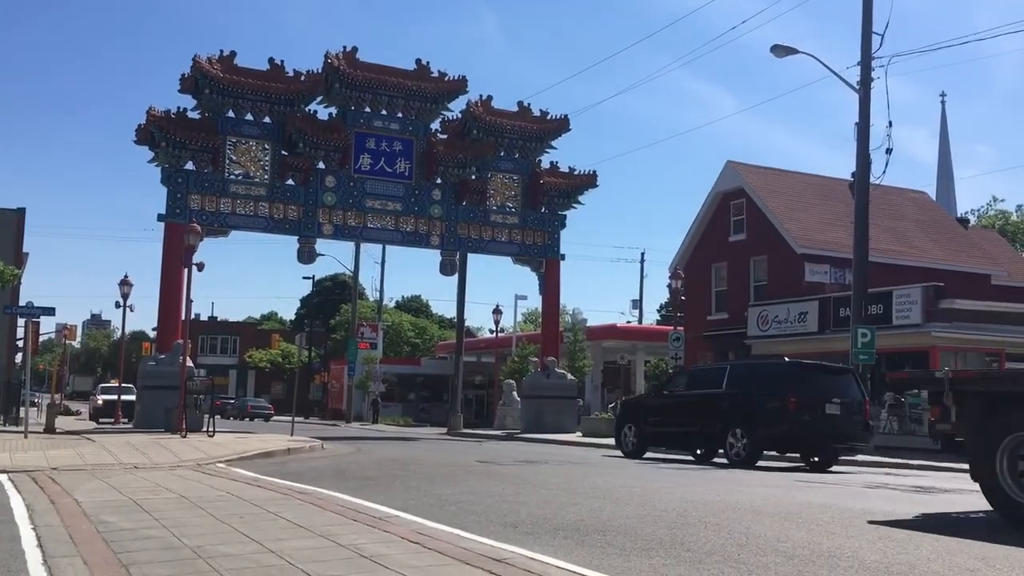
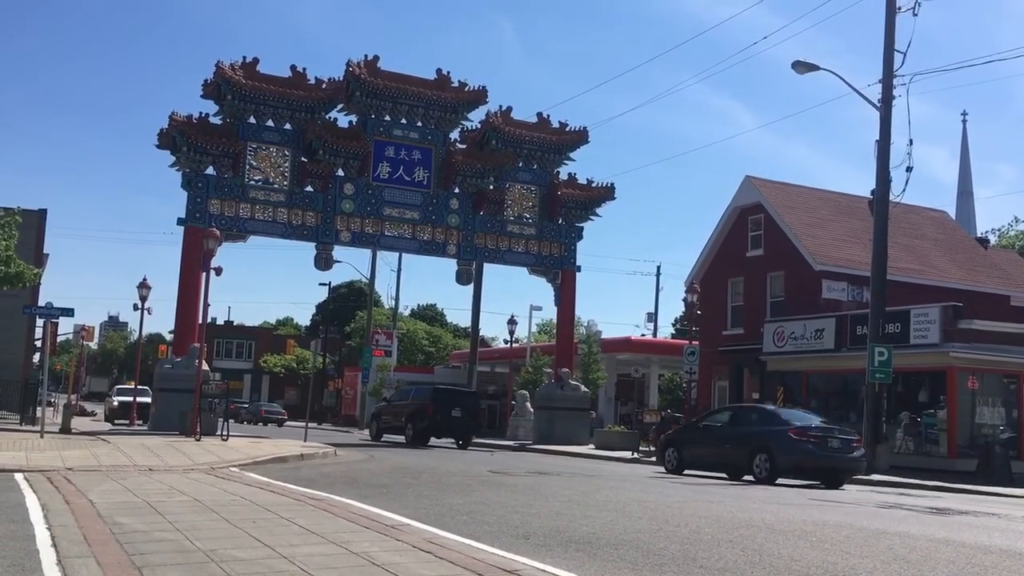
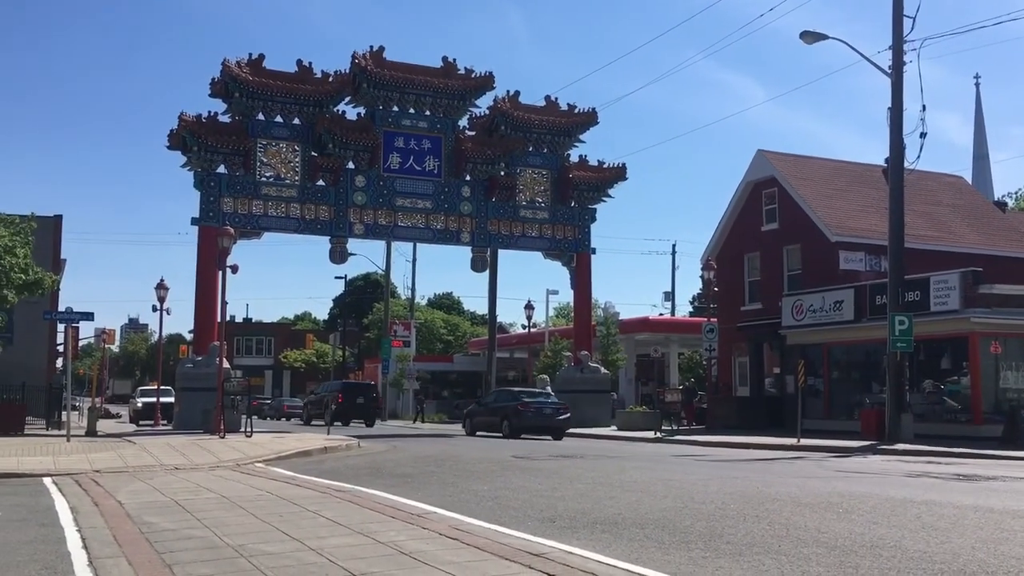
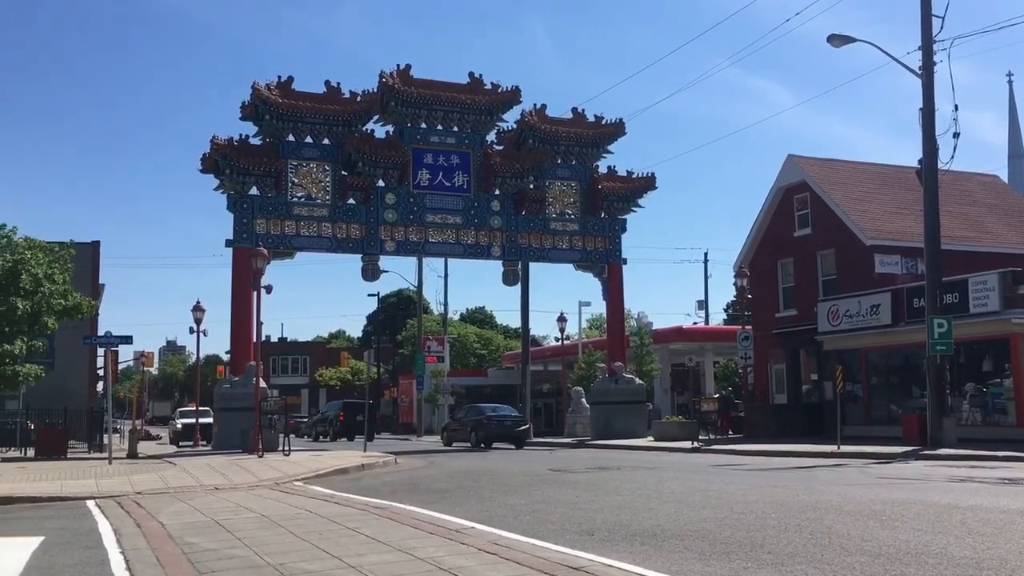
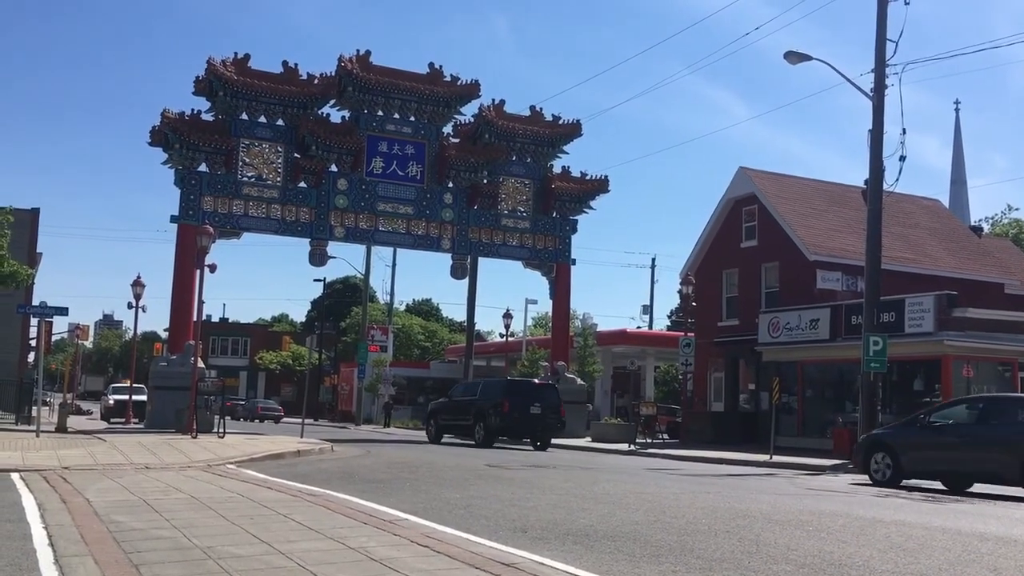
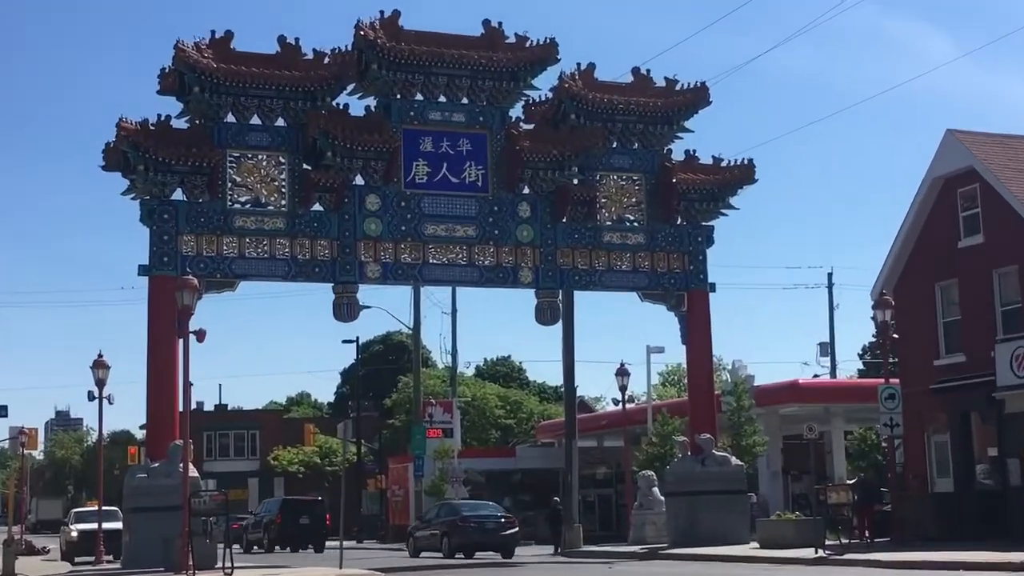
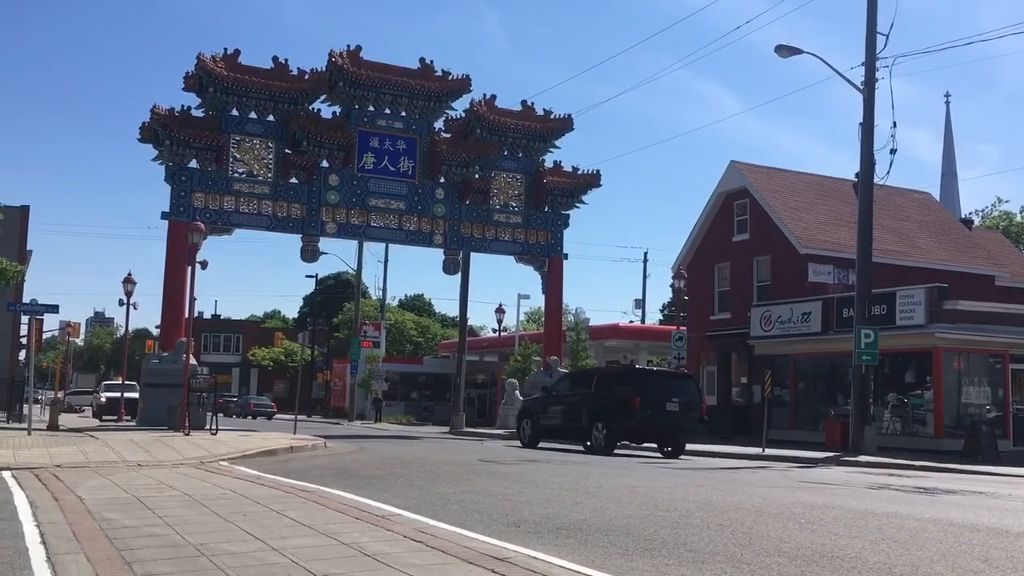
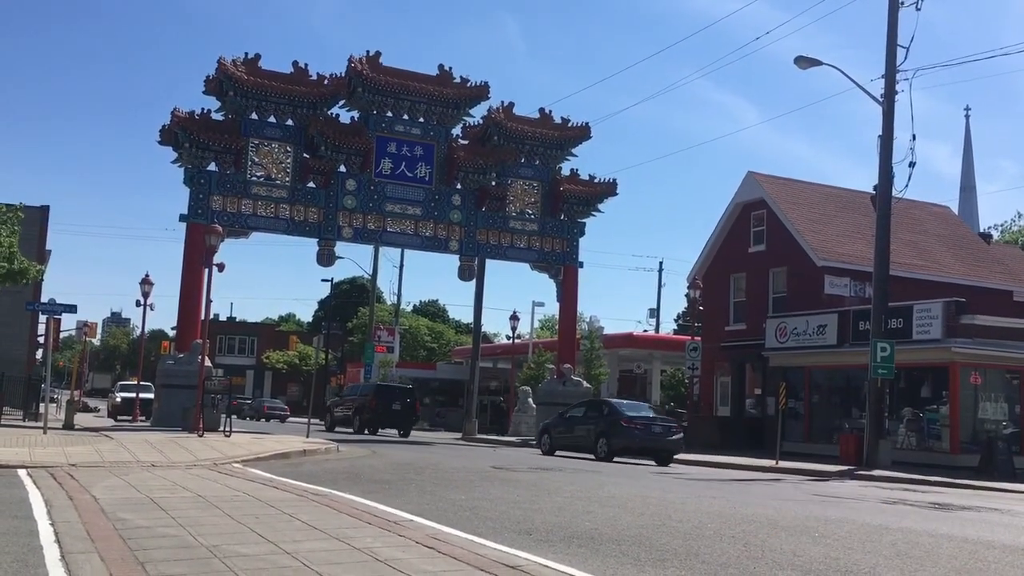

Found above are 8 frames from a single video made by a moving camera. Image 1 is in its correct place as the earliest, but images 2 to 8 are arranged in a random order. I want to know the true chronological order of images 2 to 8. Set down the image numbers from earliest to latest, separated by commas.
7, 5, 2, 8, 3, 4, 6
